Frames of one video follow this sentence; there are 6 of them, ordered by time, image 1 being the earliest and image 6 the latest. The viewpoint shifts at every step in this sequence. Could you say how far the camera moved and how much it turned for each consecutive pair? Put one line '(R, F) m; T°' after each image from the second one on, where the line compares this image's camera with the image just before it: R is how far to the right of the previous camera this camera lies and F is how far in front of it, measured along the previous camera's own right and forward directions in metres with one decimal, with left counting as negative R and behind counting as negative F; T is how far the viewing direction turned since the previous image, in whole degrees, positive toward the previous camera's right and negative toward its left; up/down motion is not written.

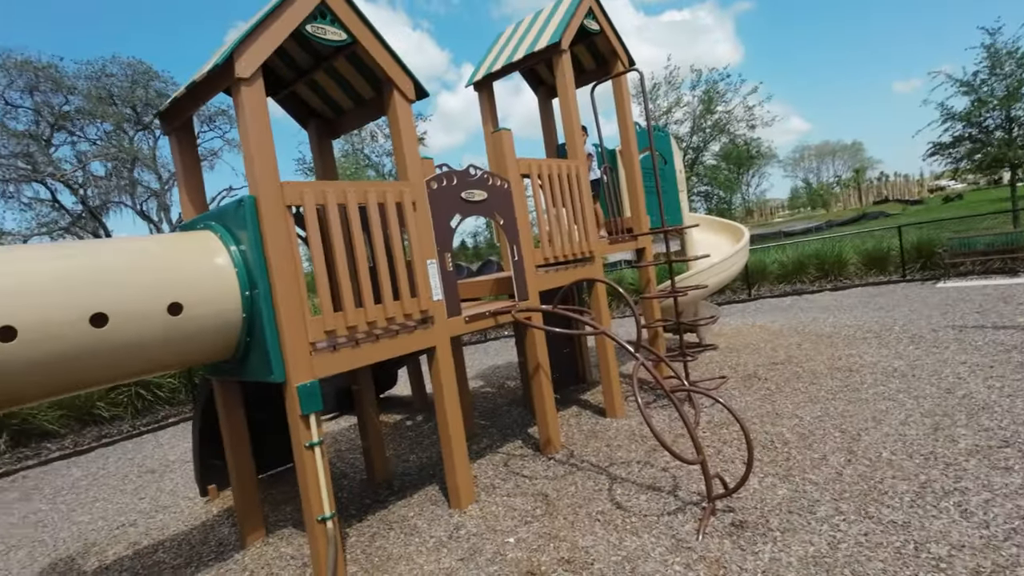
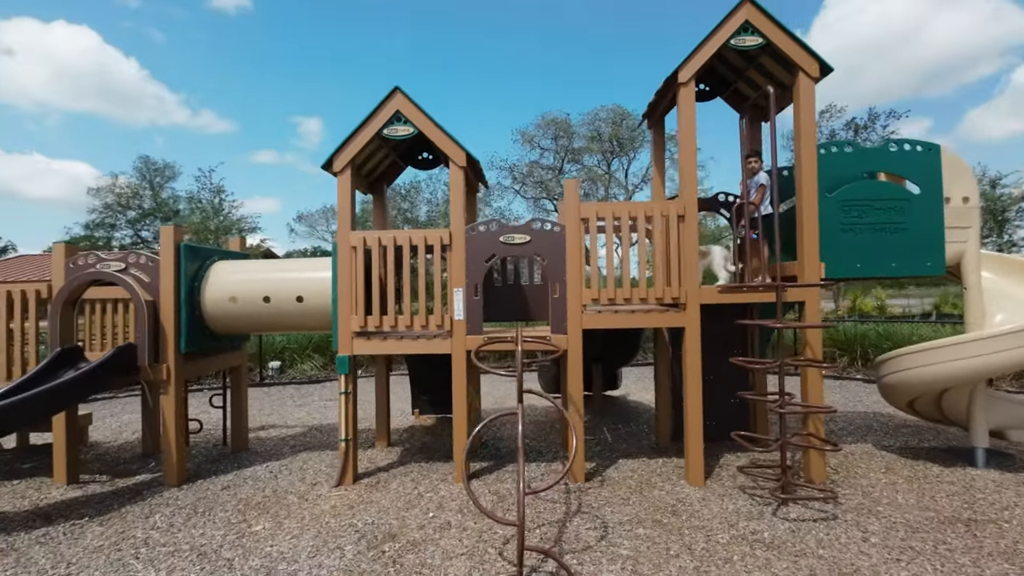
(+3.1, +1.0) m; -51°
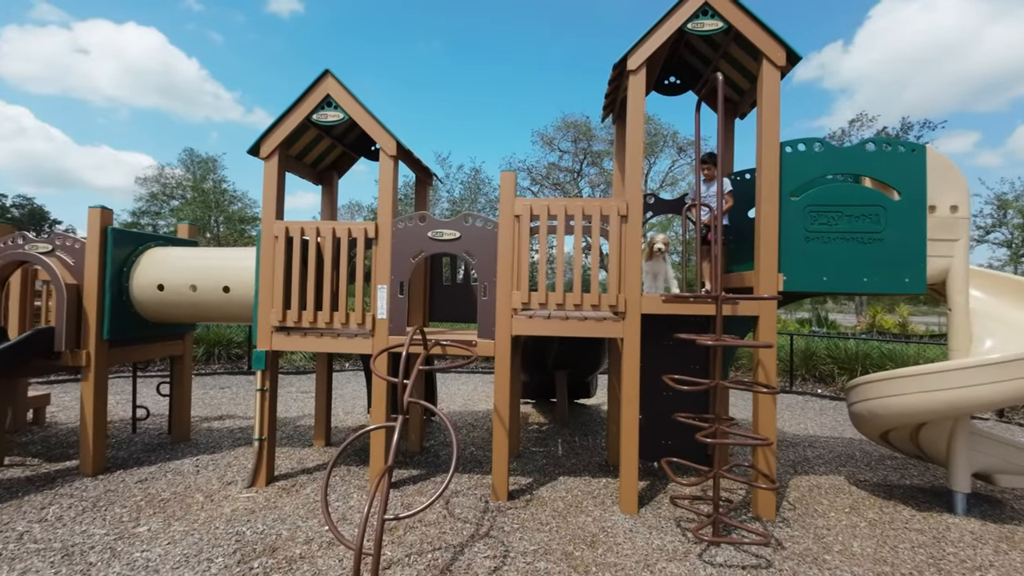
(+0.8, +0.3) m; -3°
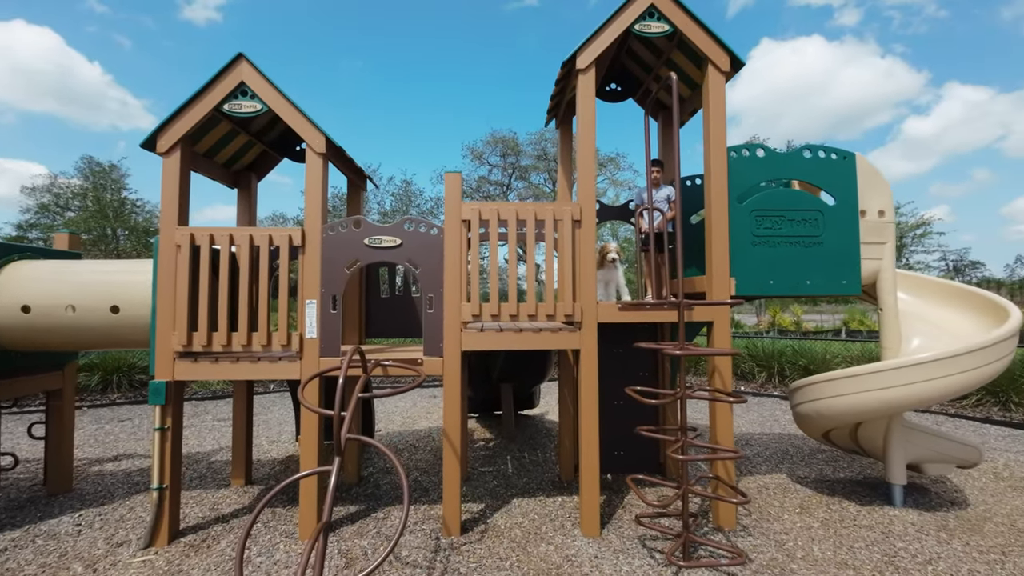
(-0.2, +0.3) m; +9°
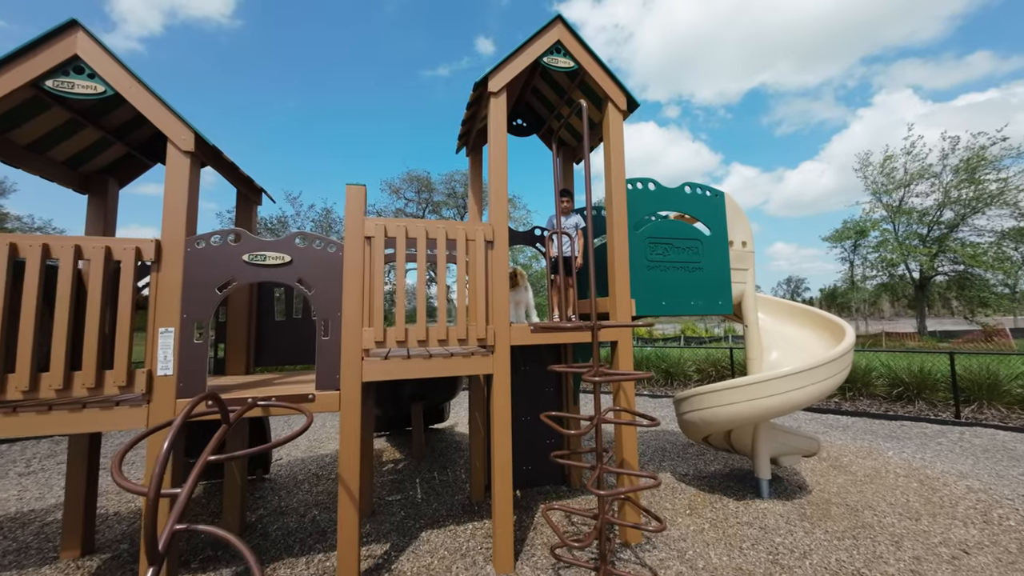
(-0.3, +0.3) m; +16°
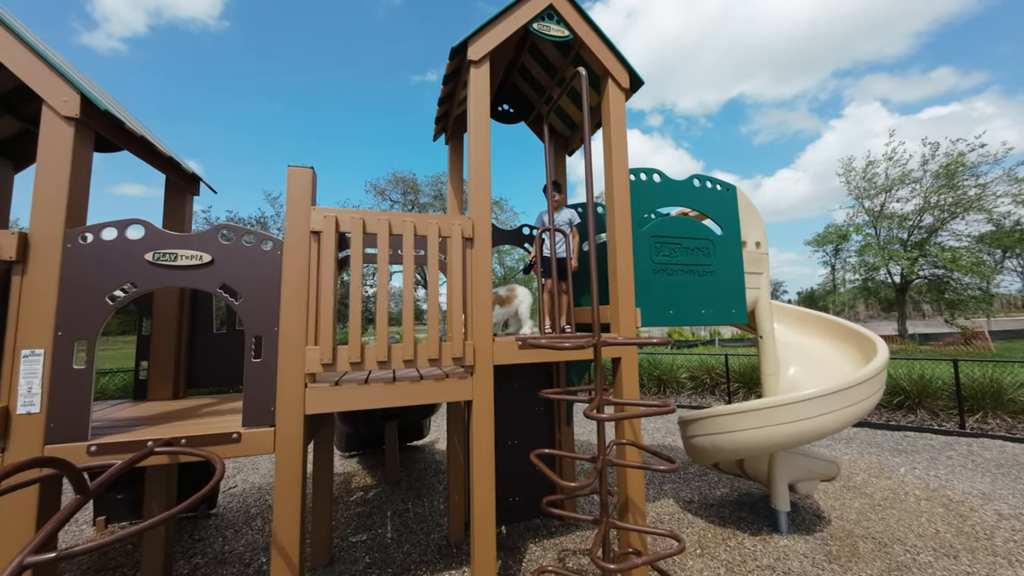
(0.0, +0.6) m; +2°
